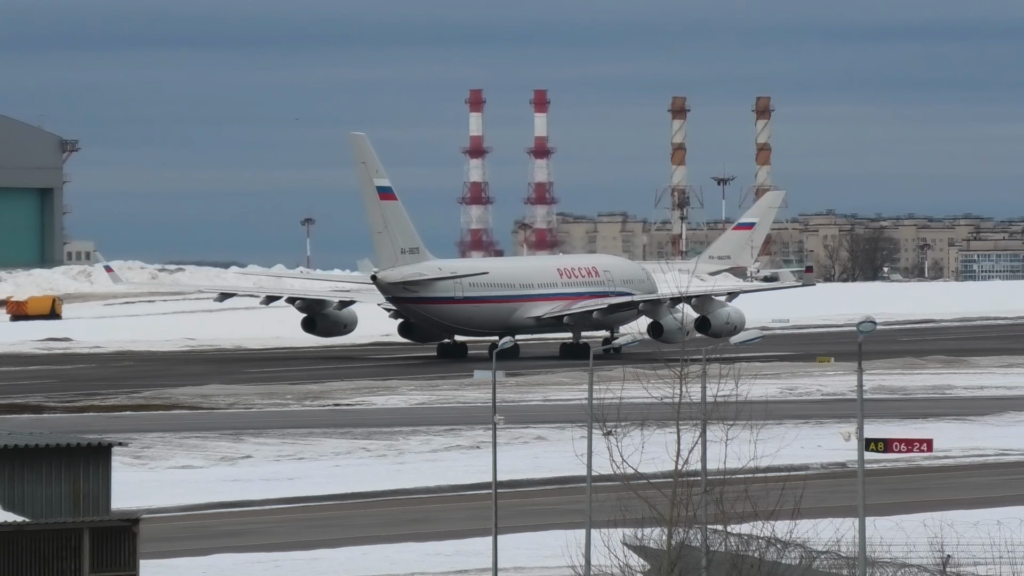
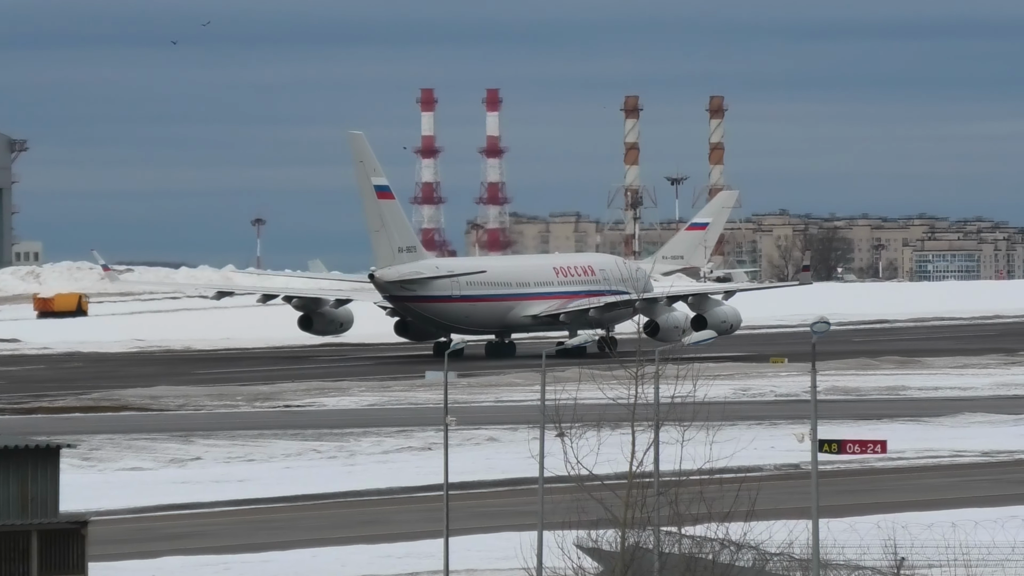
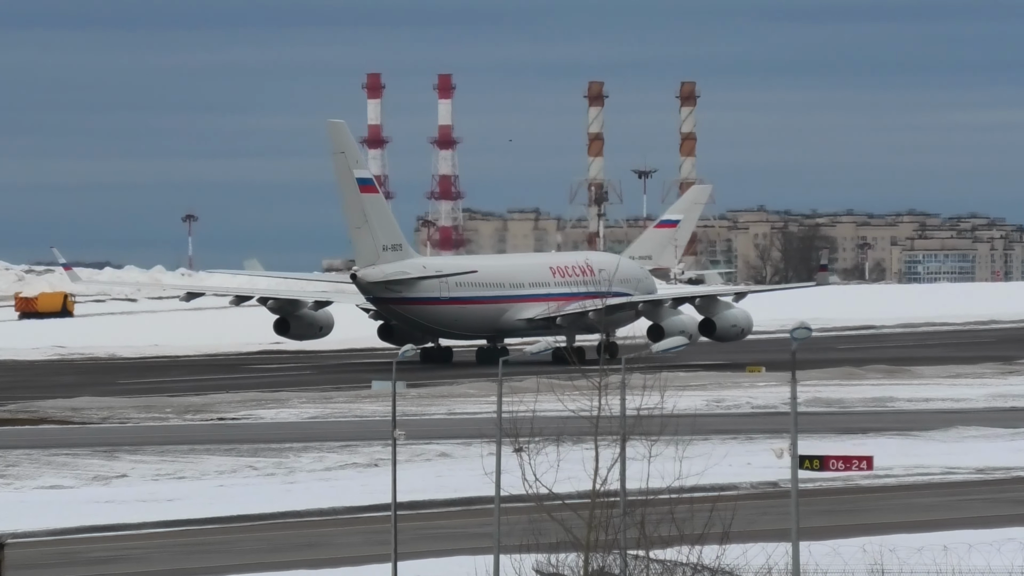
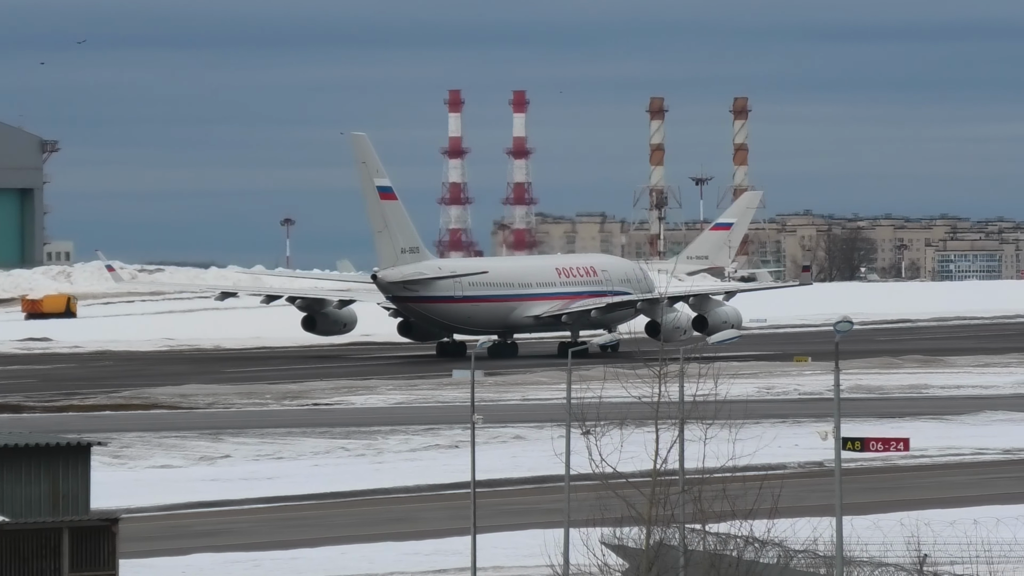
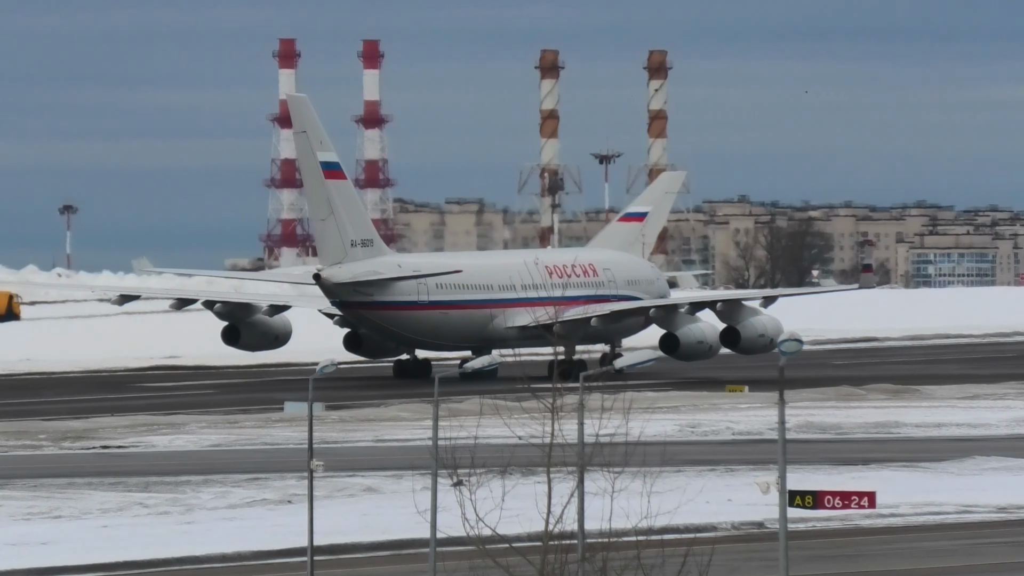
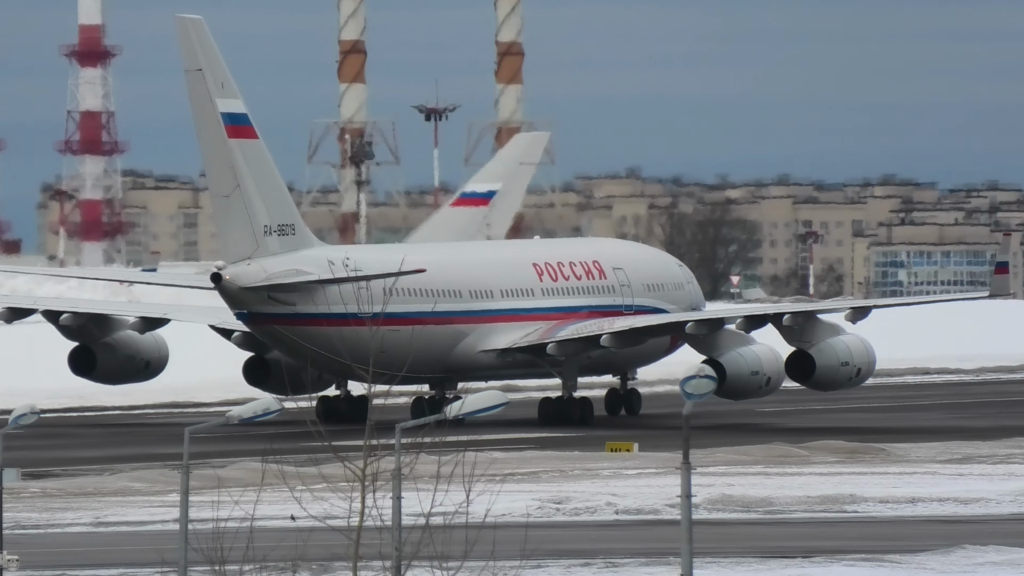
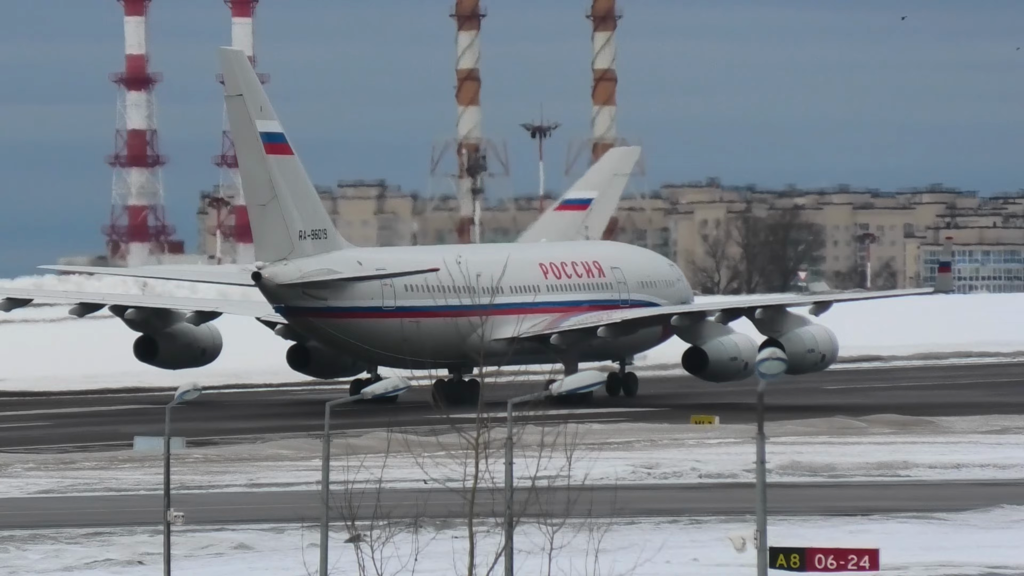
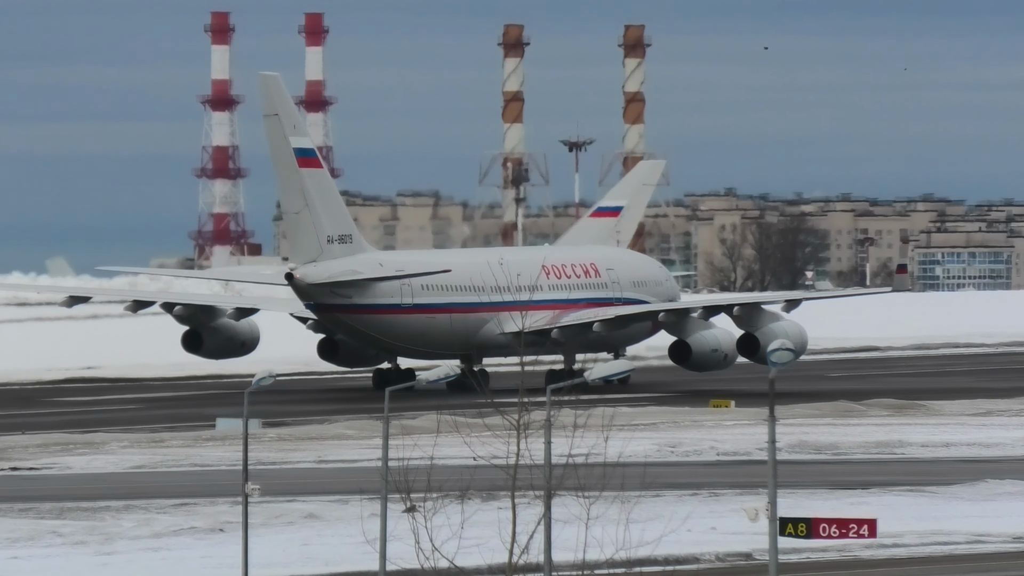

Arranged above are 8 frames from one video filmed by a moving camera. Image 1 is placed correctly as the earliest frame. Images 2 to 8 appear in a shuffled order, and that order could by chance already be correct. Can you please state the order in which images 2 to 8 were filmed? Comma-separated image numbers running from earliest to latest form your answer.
4, 2, 3, 5, 8, 7, 6
